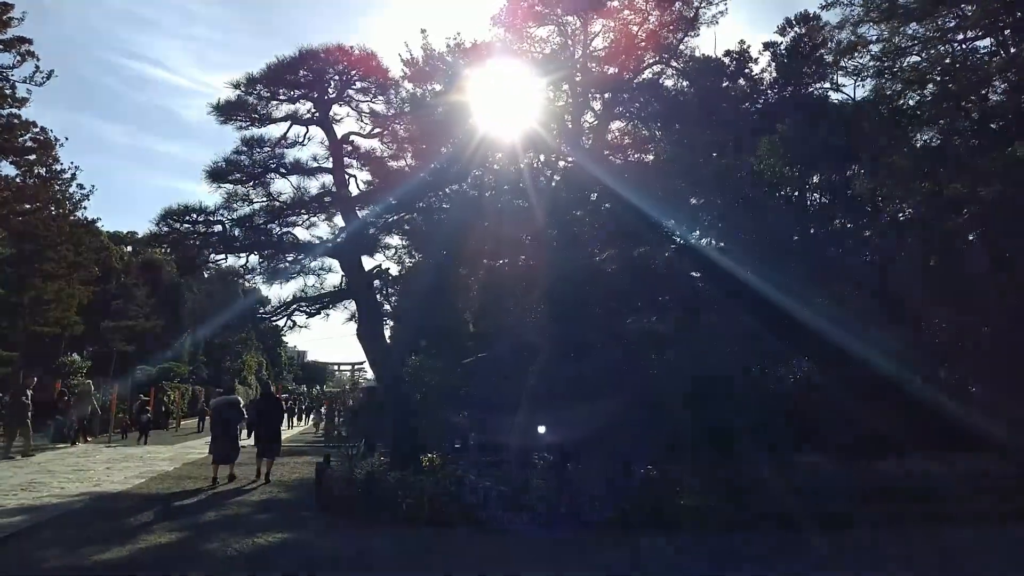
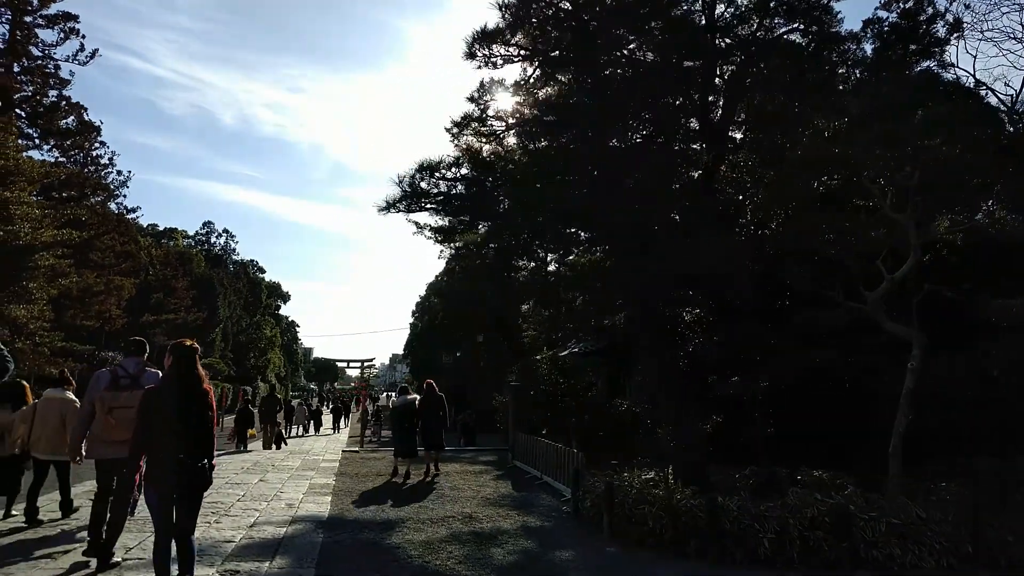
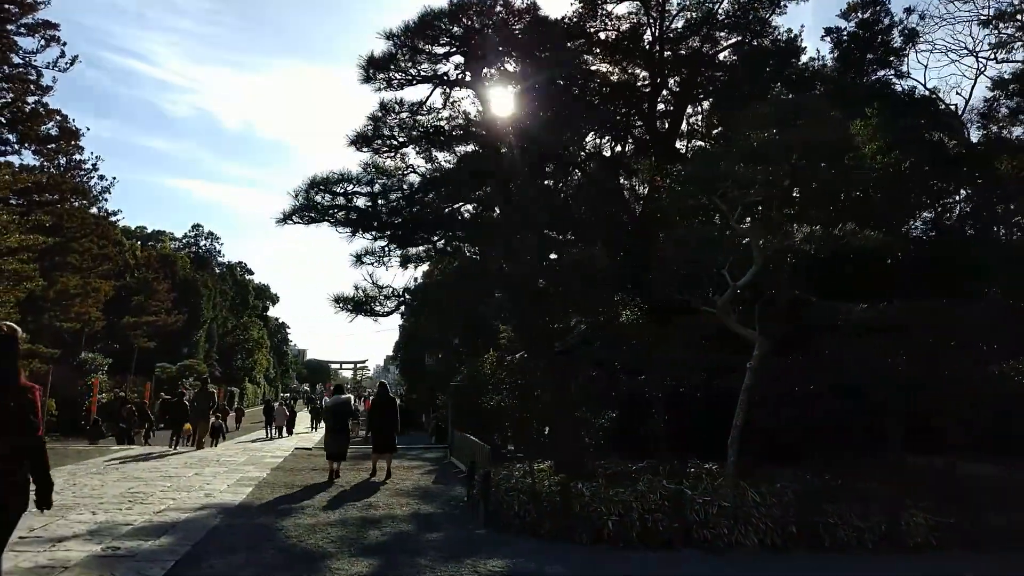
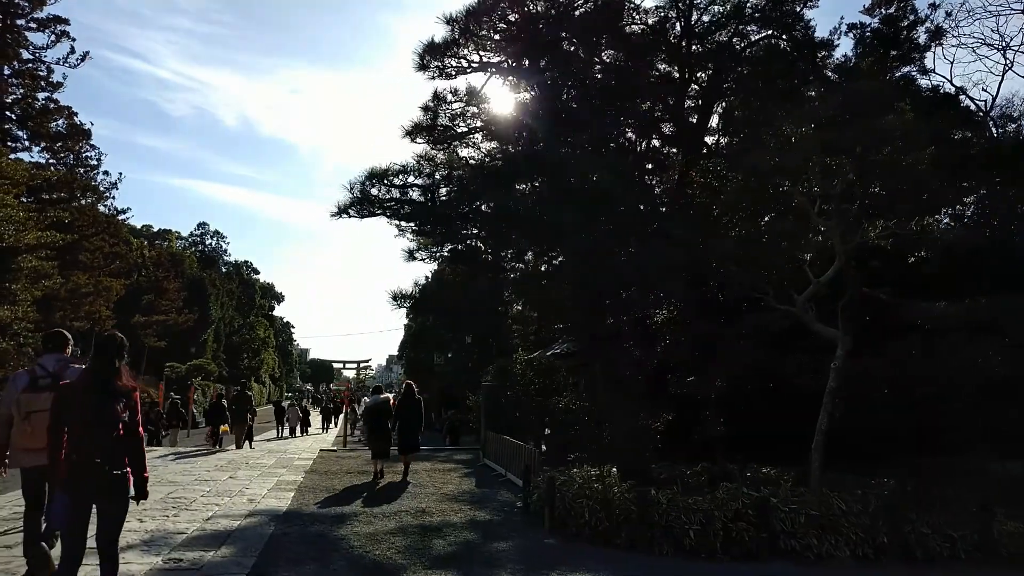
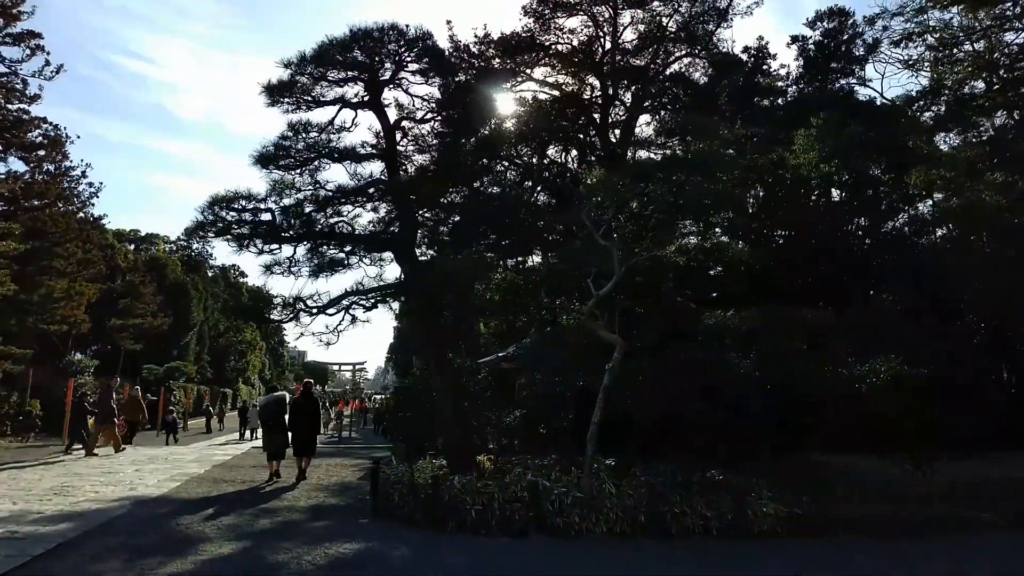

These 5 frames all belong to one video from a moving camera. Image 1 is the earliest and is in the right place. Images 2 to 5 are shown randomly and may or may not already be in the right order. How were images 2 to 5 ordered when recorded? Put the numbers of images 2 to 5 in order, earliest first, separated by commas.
5, 3, 4, 2
